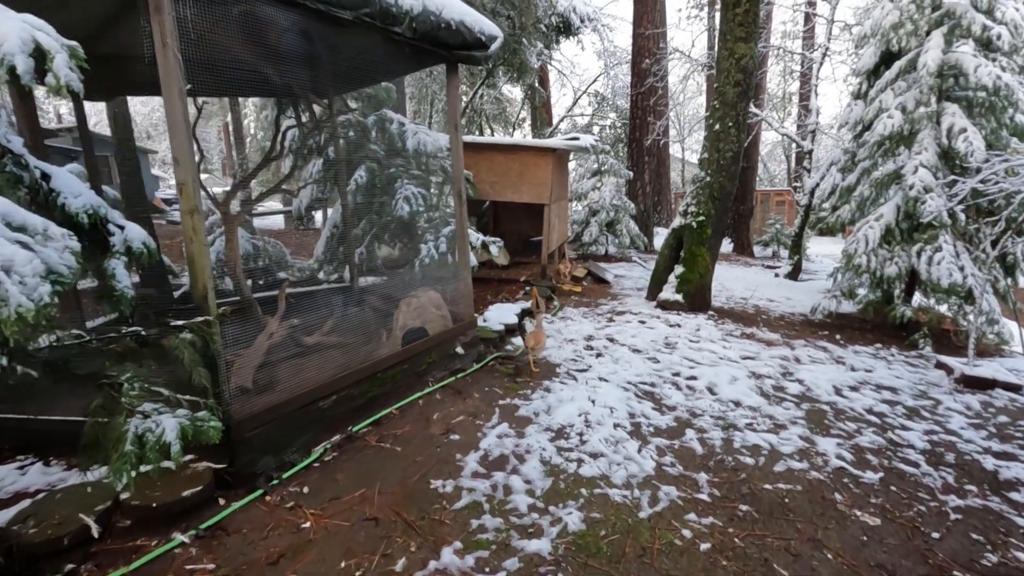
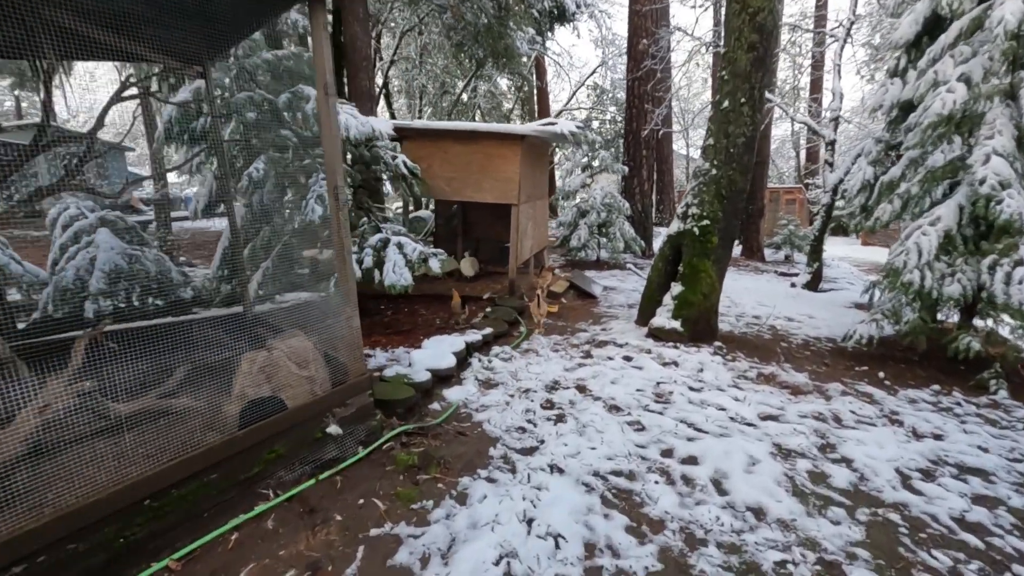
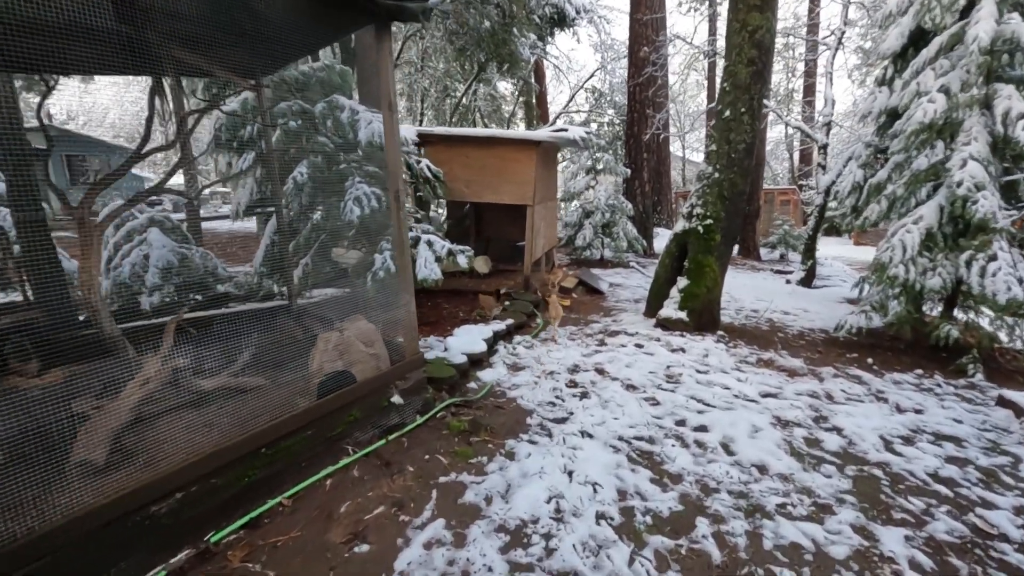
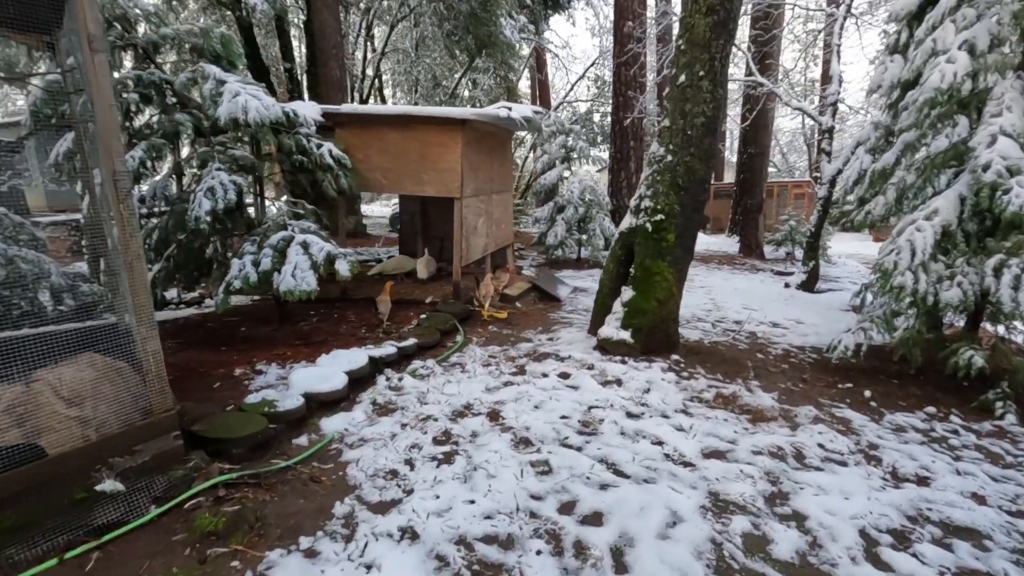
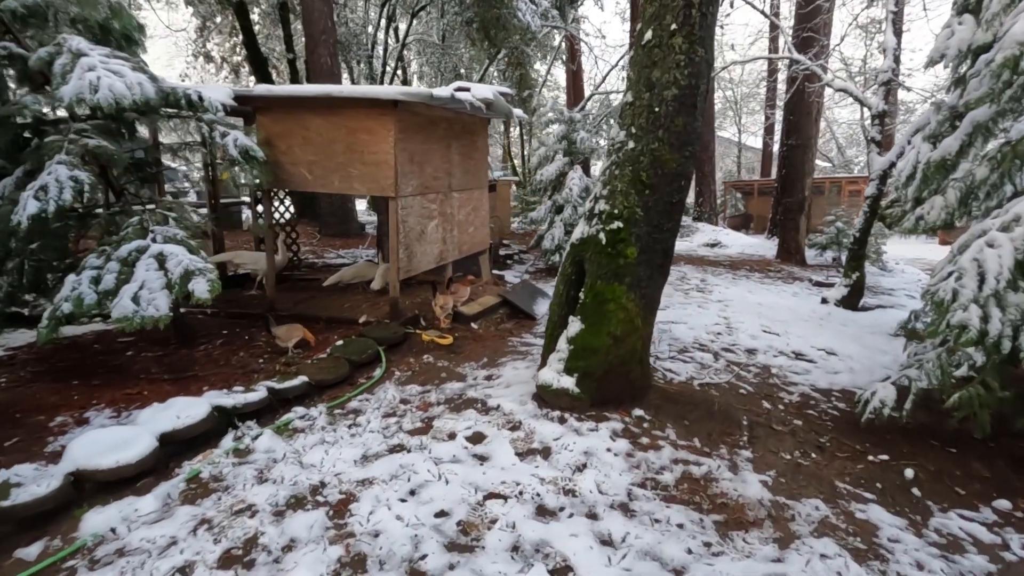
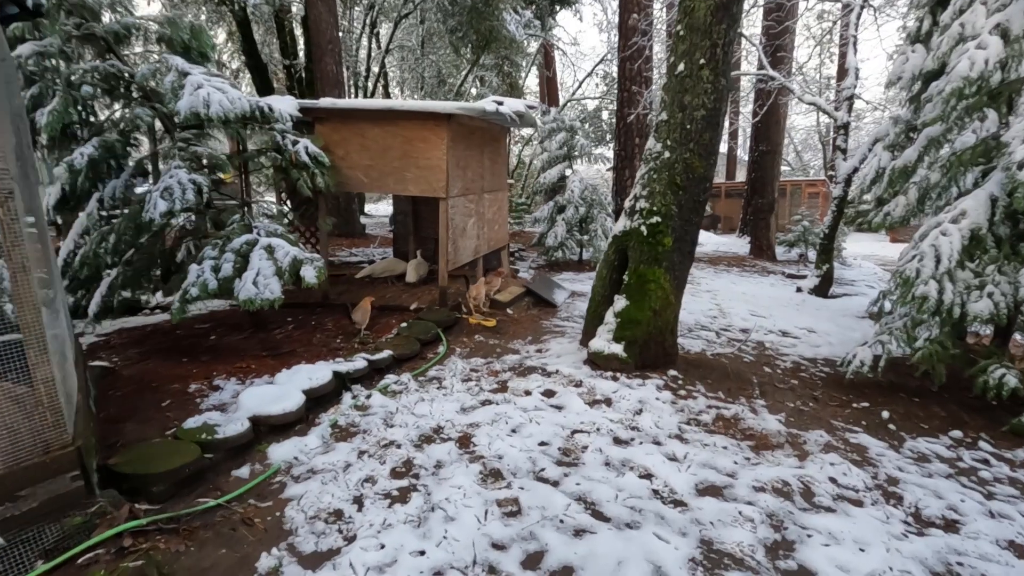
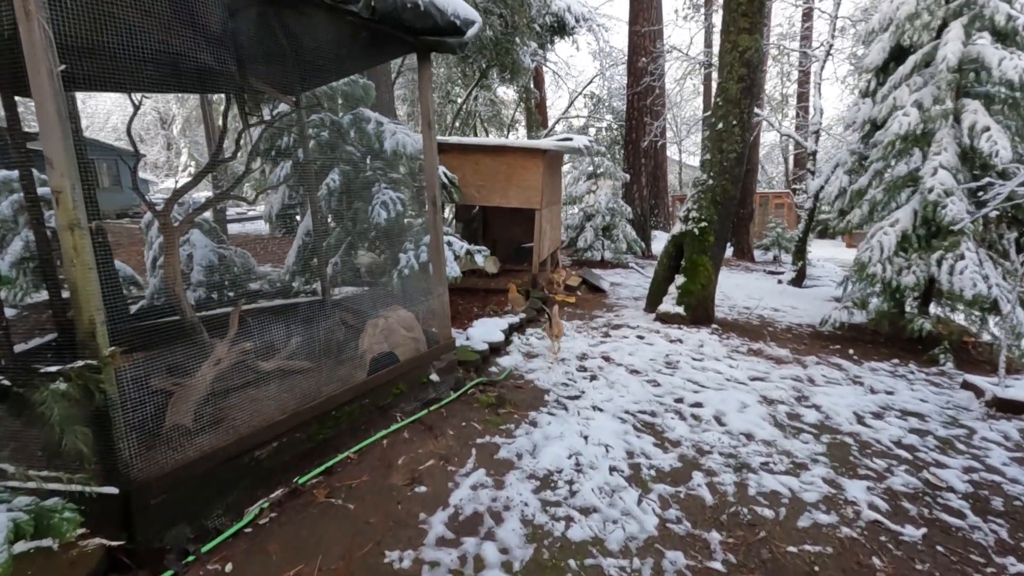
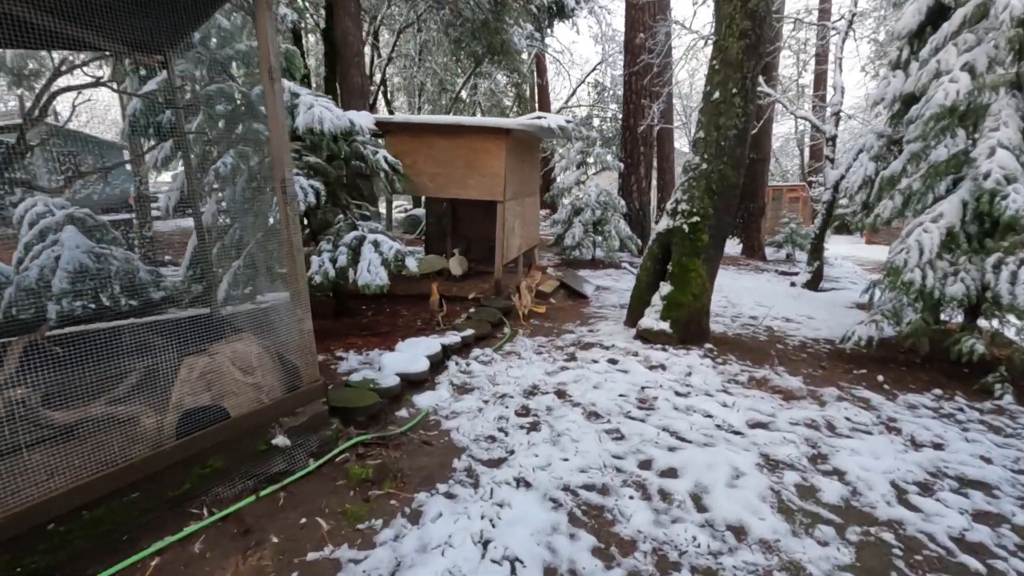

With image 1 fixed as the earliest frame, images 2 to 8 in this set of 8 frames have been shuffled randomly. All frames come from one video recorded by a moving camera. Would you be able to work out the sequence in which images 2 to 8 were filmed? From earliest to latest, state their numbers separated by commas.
7, 3, 2, 8, 4, 6, 5
